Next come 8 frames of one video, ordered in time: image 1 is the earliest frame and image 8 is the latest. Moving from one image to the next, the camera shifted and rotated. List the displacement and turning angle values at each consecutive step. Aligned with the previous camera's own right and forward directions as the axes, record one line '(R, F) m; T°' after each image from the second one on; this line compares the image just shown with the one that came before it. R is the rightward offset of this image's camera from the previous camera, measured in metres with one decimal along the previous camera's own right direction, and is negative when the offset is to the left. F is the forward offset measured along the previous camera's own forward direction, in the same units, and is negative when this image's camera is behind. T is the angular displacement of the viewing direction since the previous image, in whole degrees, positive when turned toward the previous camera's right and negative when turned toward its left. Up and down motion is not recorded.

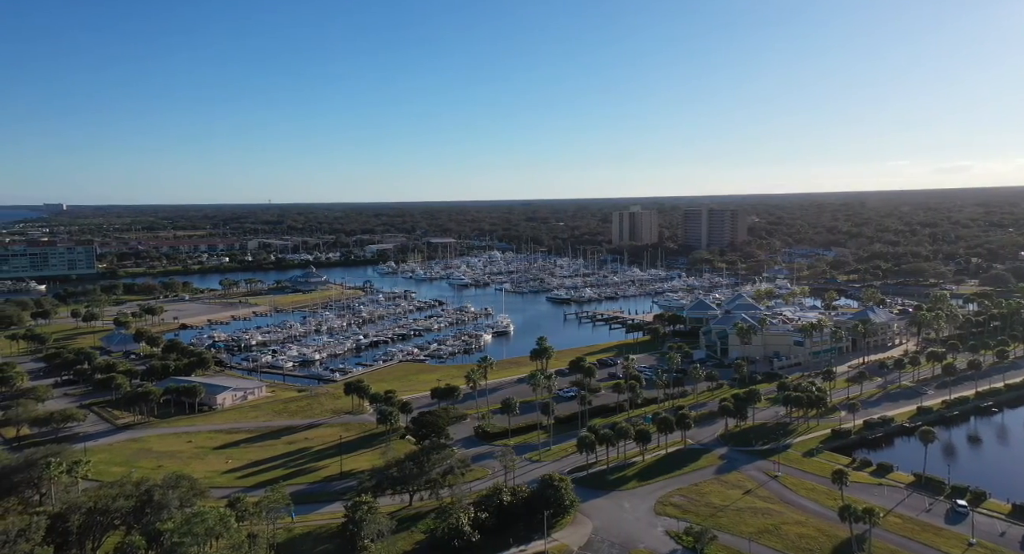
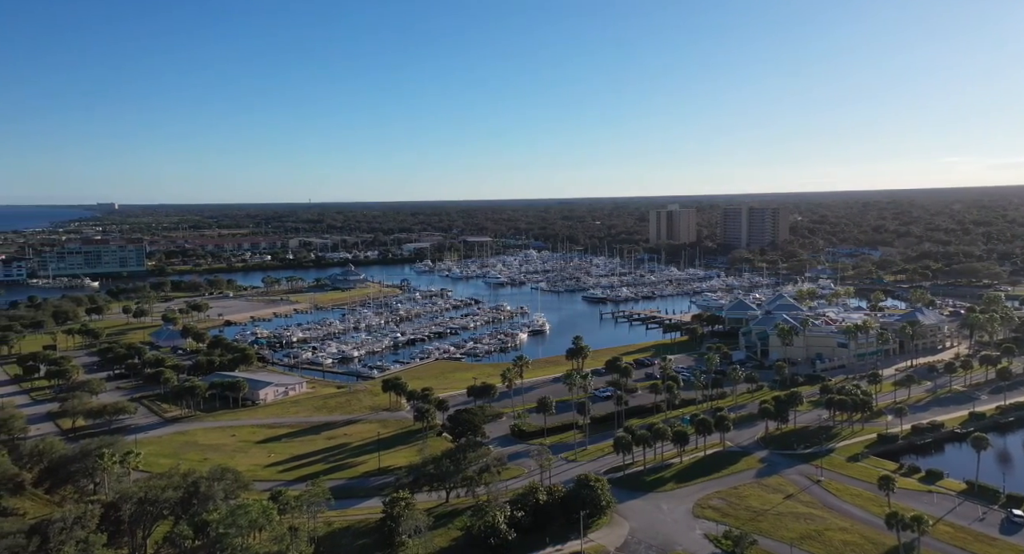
(-0.1, +0.2) m; -3°
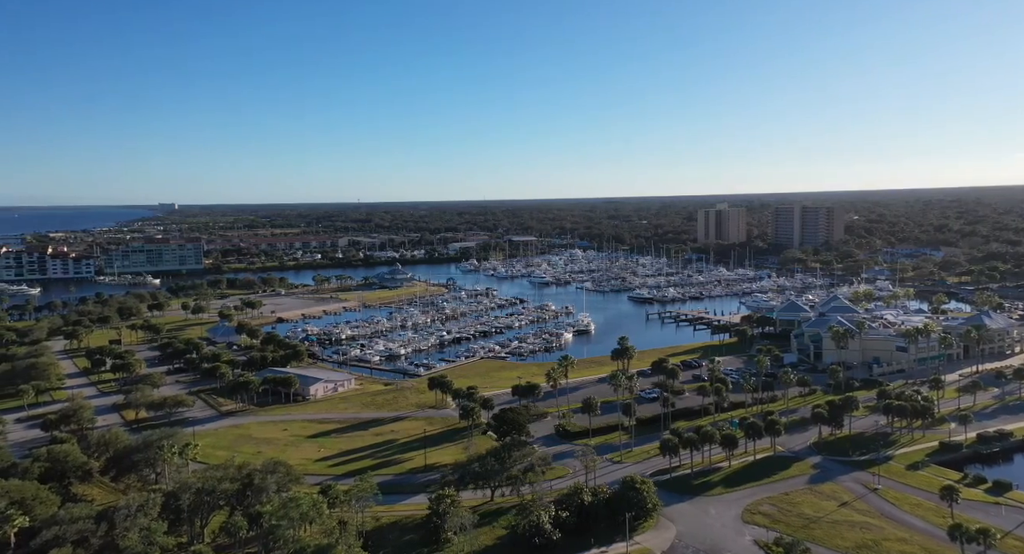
(-0.1, +0.3) m; -3°
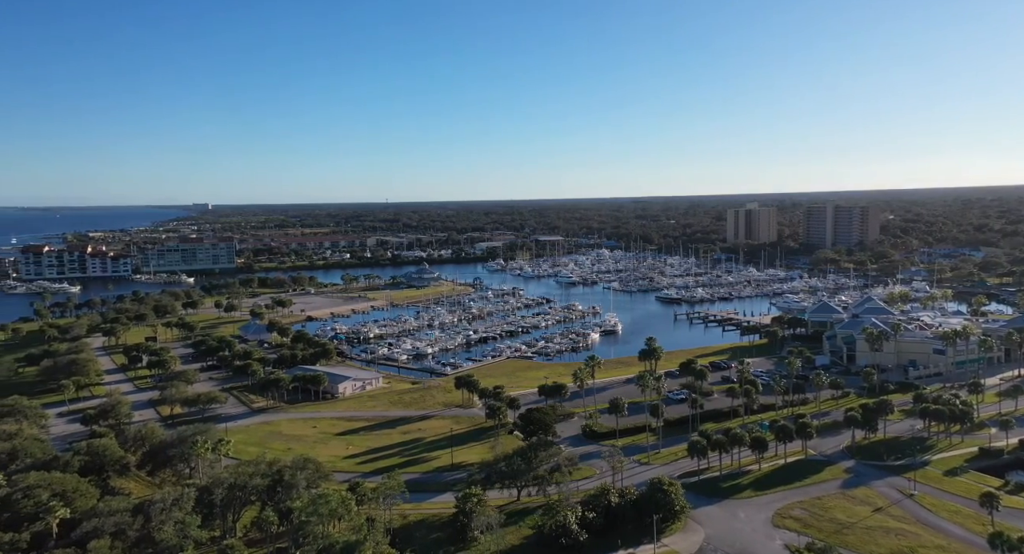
(0.0, +0.2) m; -2°
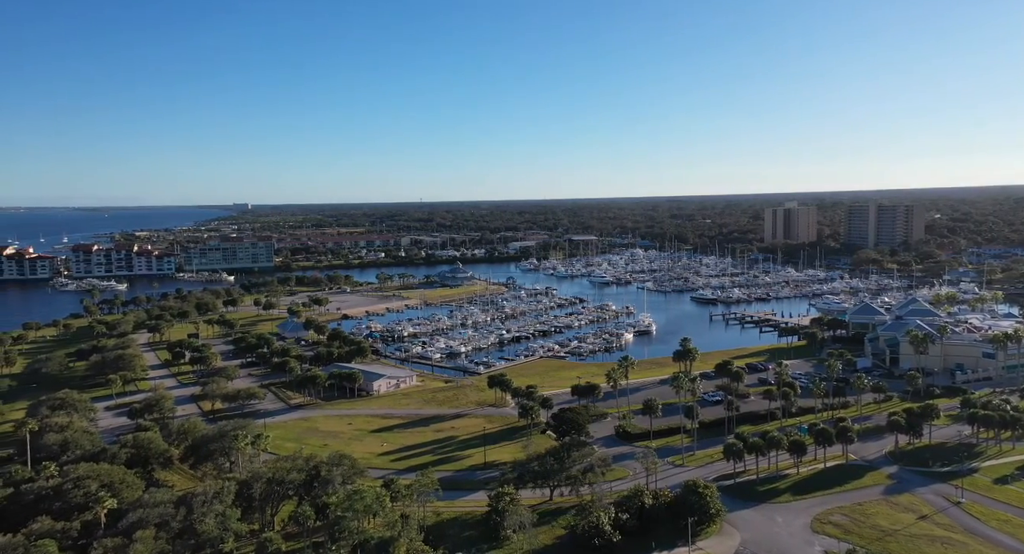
(-0.1, +0.3) m; -2°
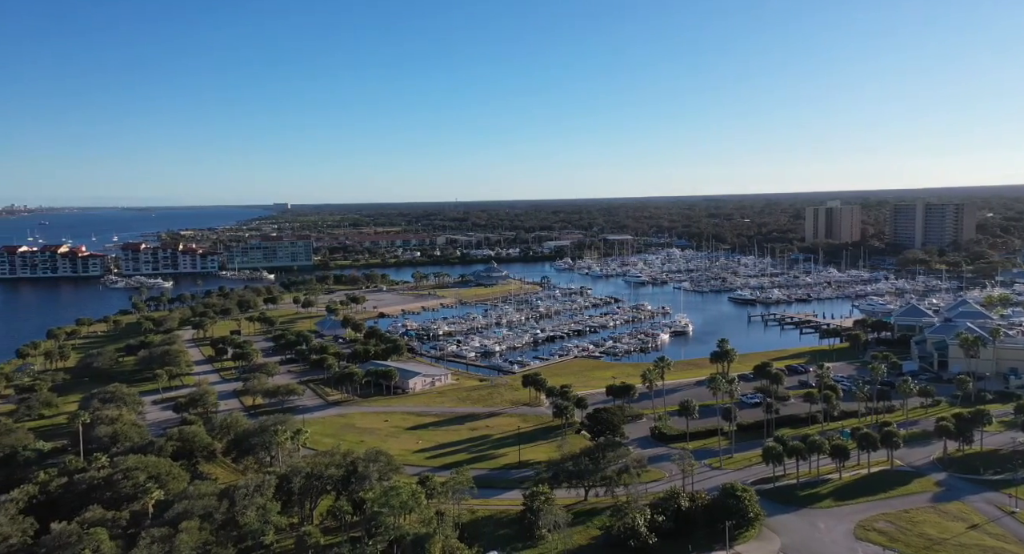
(-0.1, +0.3) m; -2°
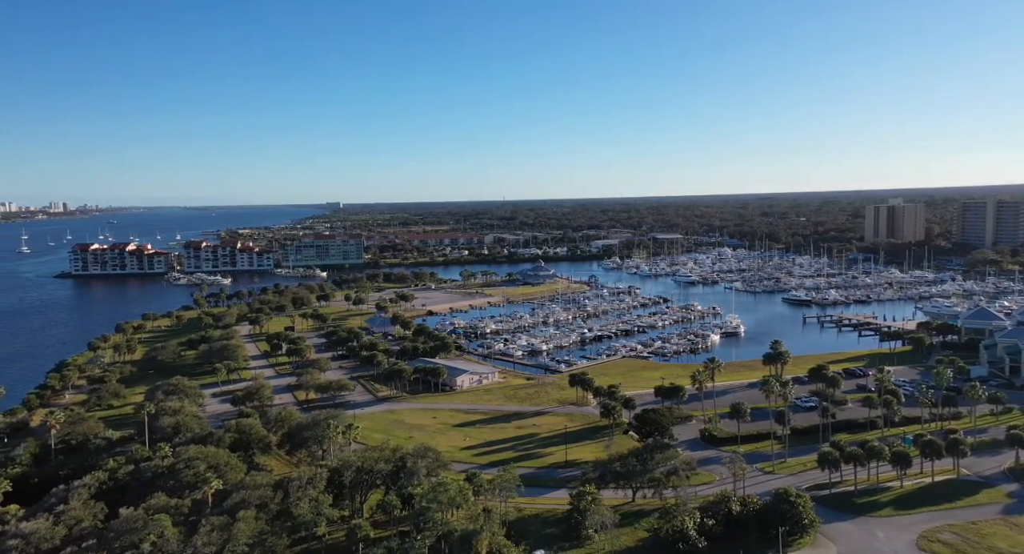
(-0.1, +0.6) m; -3°
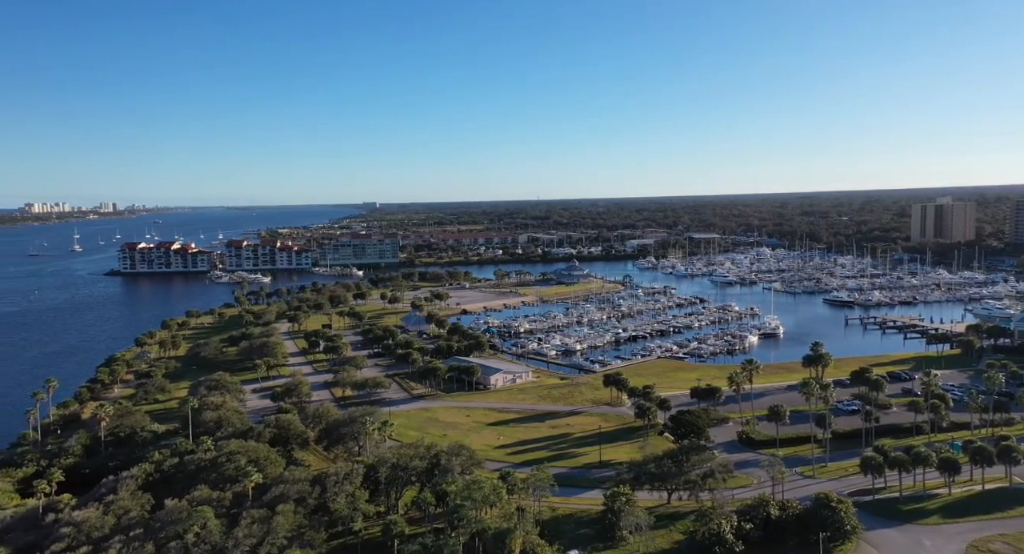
(-0.1, +0.5) m; -2°
